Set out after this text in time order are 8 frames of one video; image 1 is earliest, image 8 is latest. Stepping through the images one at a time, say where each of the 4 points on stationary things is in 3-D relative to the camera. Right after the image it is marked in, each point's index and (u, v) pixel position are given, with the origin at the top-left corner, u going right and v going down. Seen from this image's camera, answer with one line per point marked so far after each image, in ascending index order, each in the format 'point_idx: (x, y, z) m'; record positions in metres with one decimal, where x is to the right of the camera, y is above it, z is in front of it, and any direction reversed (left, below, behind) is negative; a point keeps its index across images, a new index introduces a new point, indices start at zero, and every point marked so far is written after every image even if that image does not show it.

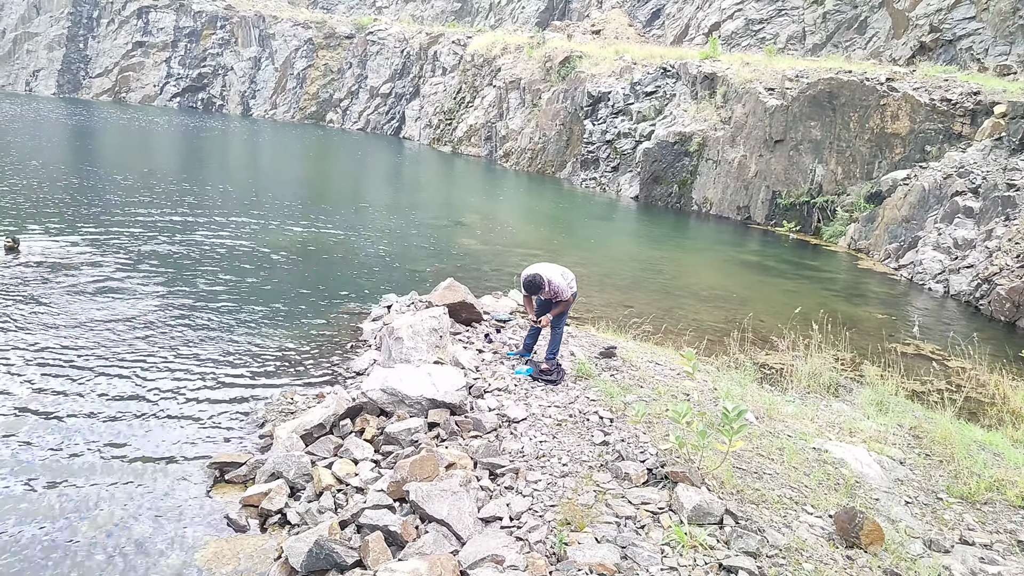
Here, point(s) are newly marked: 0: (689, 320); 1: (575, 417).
0: (+4.7, -0.9, +18.8) m
1: (+0.9, -1.7, +9.5) m
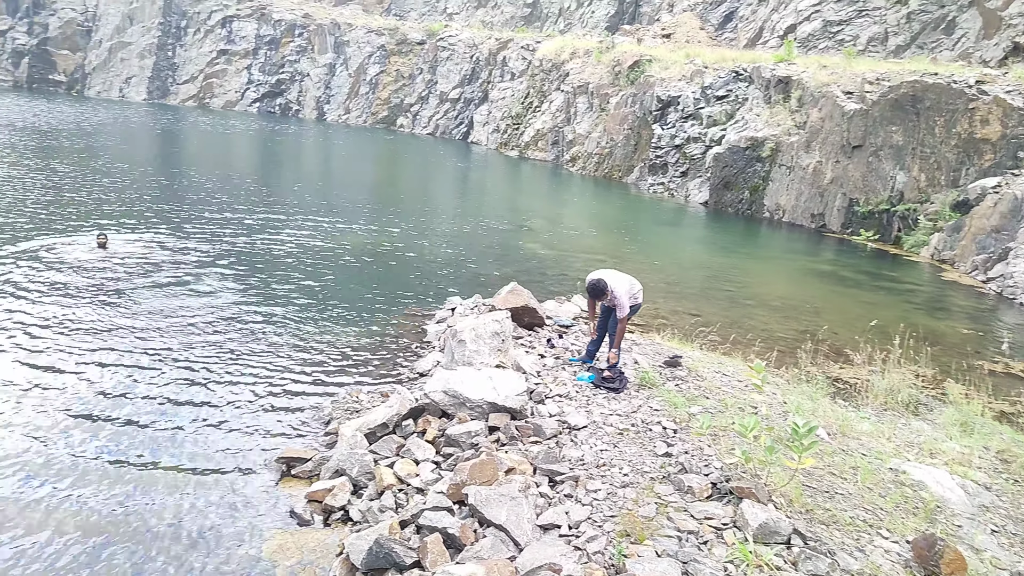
0: (+6.3, -1.1, +18.3) m
1: (+1.7, -1.8, +9.3) m
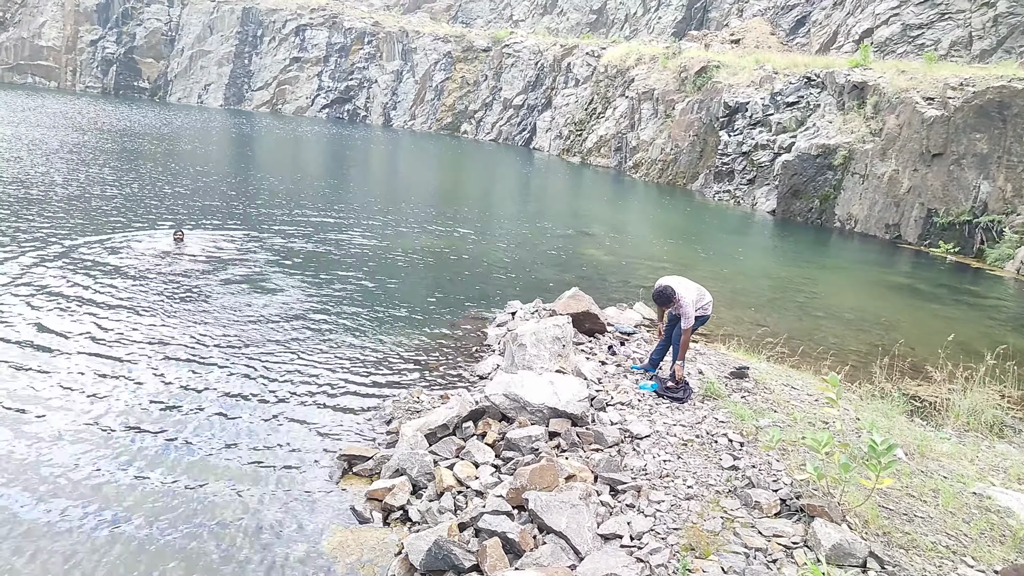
0: (+7.8, -1.4, +17.6) m
1: (+2.4, -1.9, +9.1) m
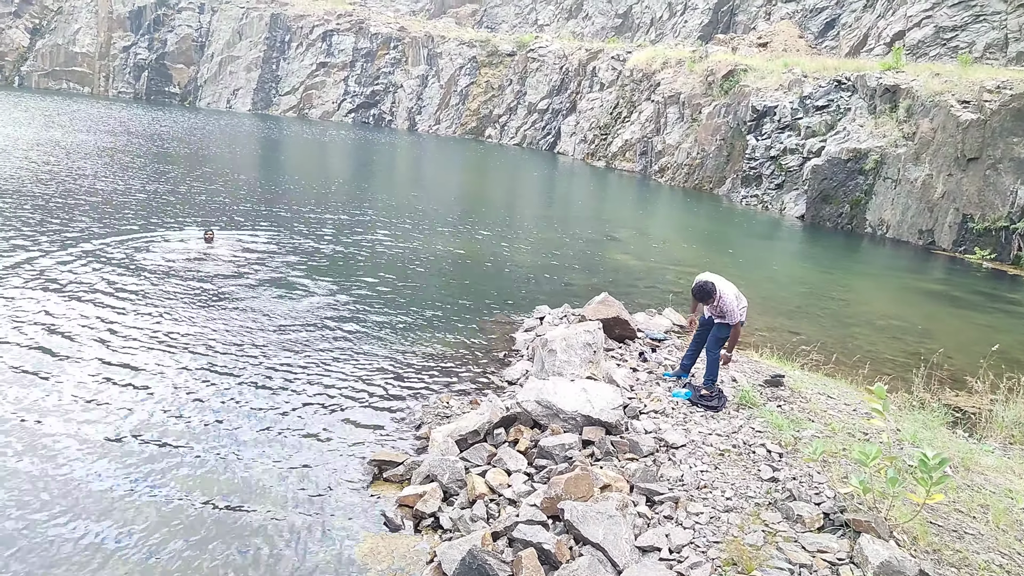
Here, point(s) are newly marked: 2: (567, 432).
0: (+8.5, -1.5, +17.2) m
1: (+2.8, -2.0, +8.9) m
2: (+0.7, -2.0, +9.8) m
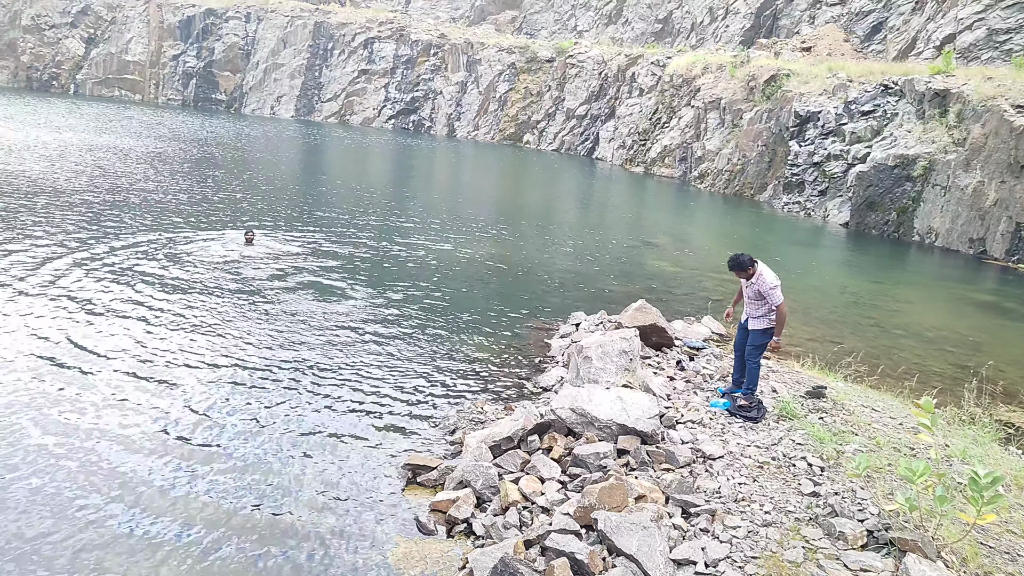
0: (+9.3, -1.8, +16.7) m
1: (+3.2, -2.1, +8.7) m
2: (+1.2, -2.1, +9.7) m
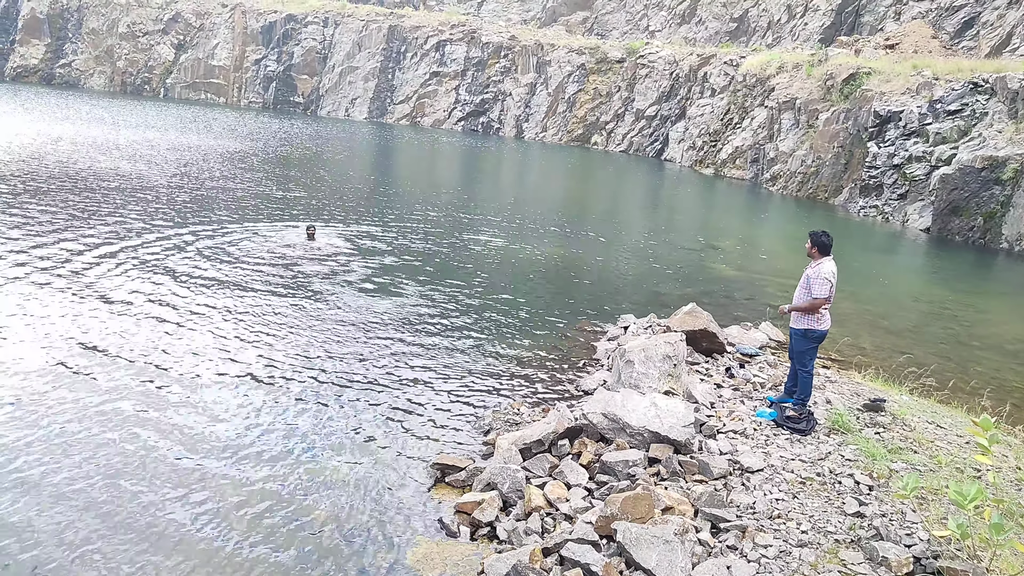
0: (+10.4, -2.0, +15.6) m
1: (+3.6, -2.2, +8.1) m
2: (+1.6, -2.1, +9.3) m
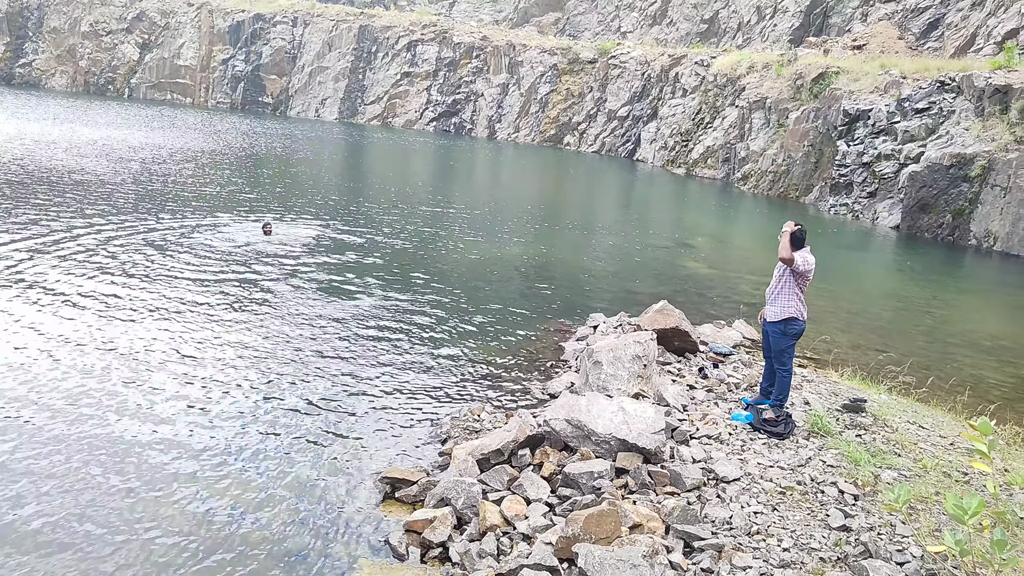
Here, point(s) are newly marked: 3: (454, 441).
0: (+9.6, -1.9, +15.2) m
1: (+3.1, -2.1, +7.5) m
2: (+1.1, -2.0, +8.6) m
3: (-0.8, -2.3, +10.9) m
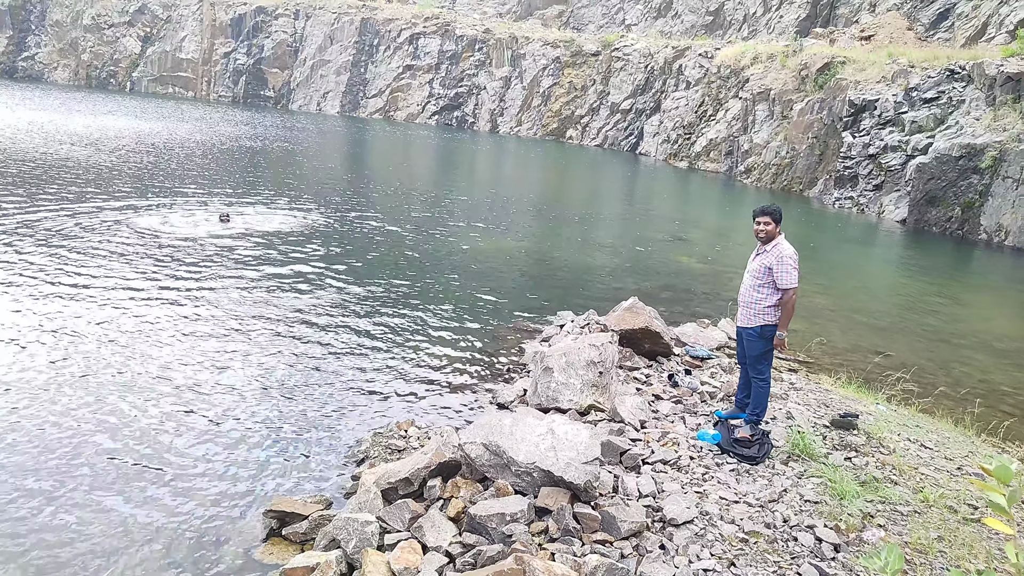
0: (+8.9, -1.8, +13.7) m
1: (+2.3, -2.0, +6.1) m
2: (+0.3, -2.0, +7.2) m
3: (-1.6, -2.2, +9.5) m
